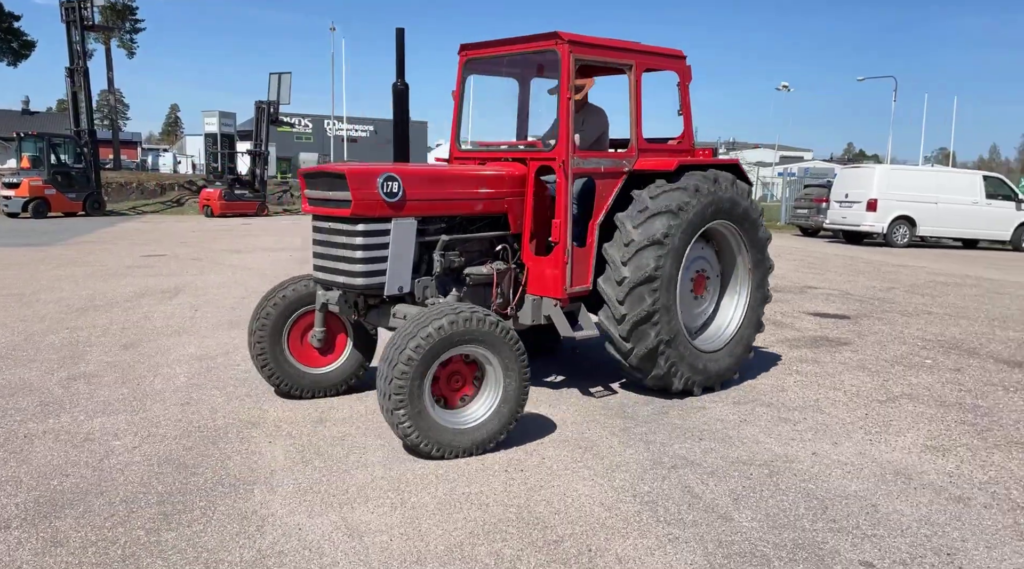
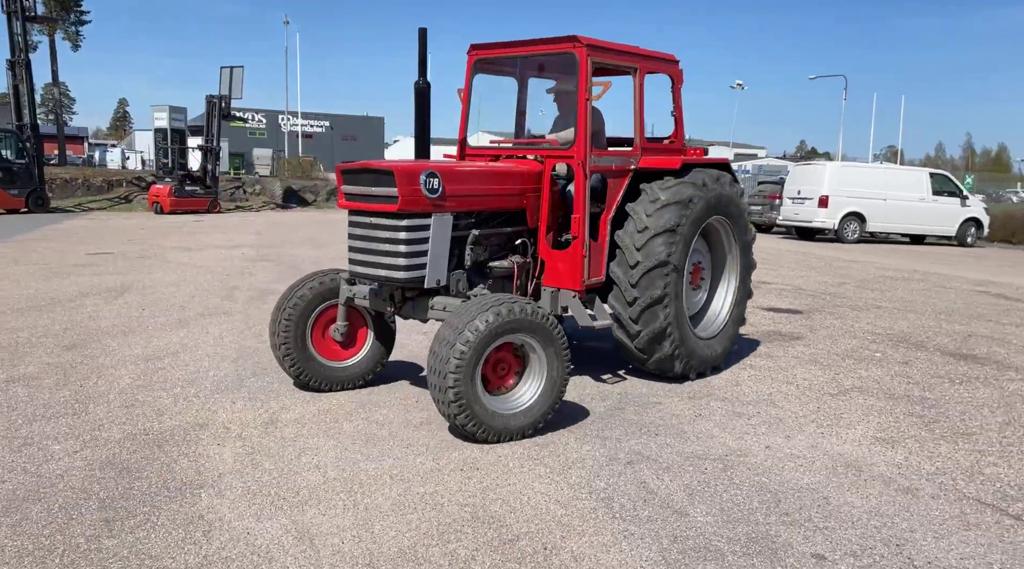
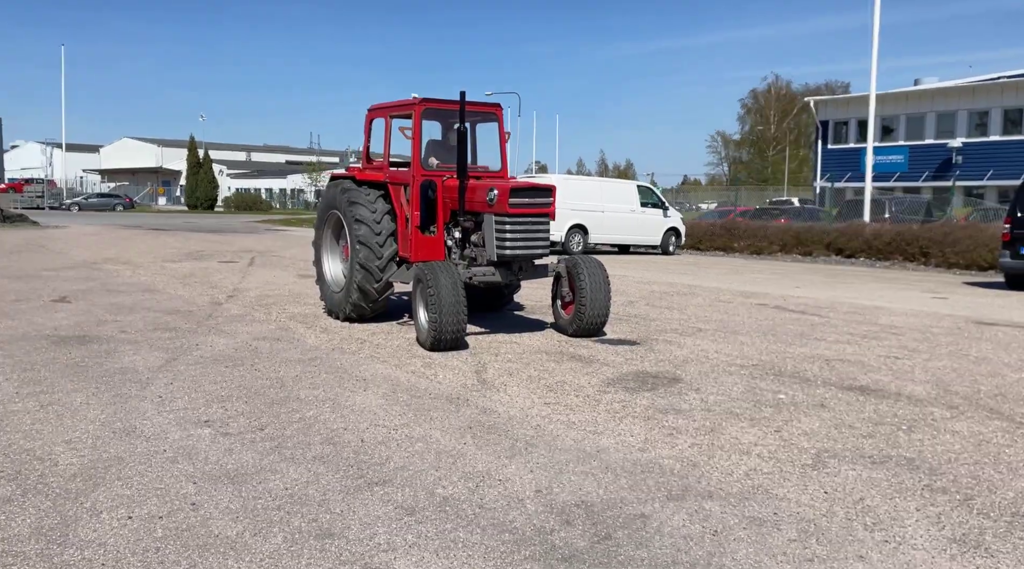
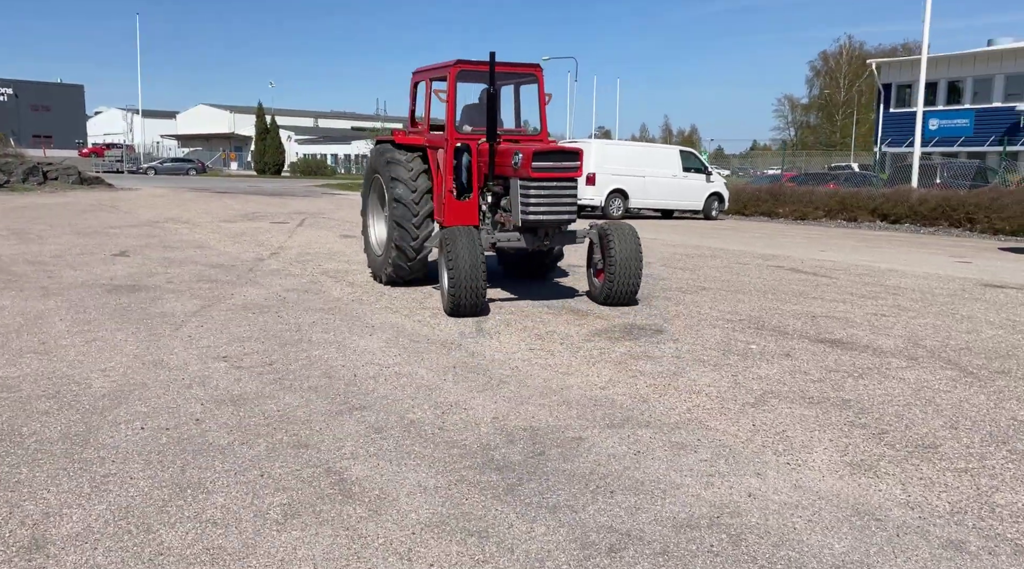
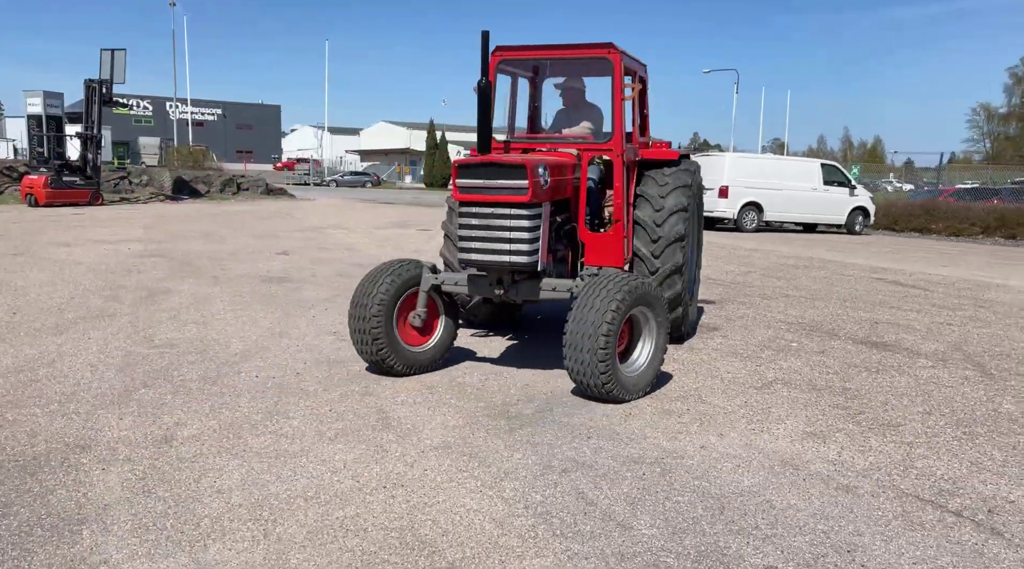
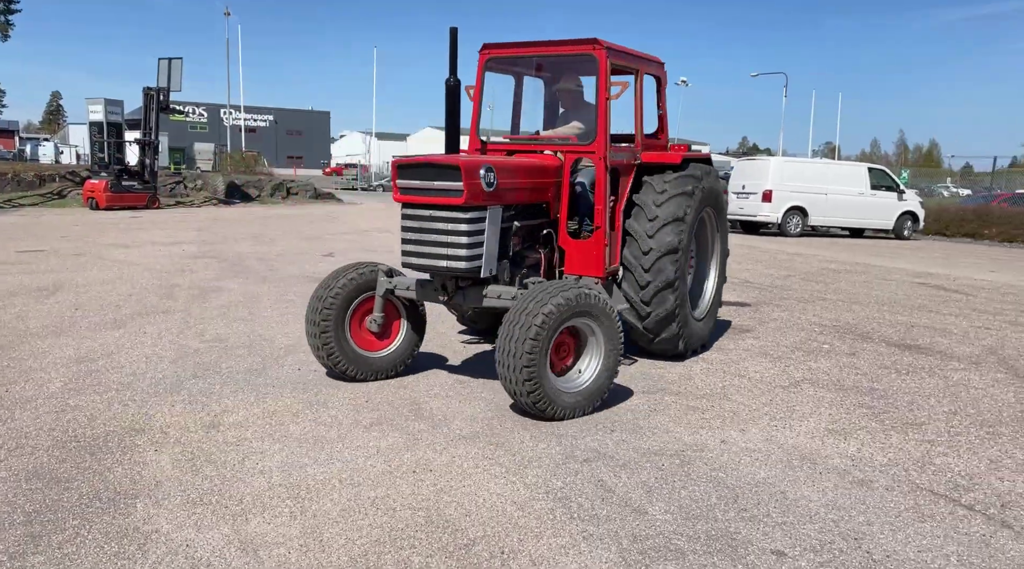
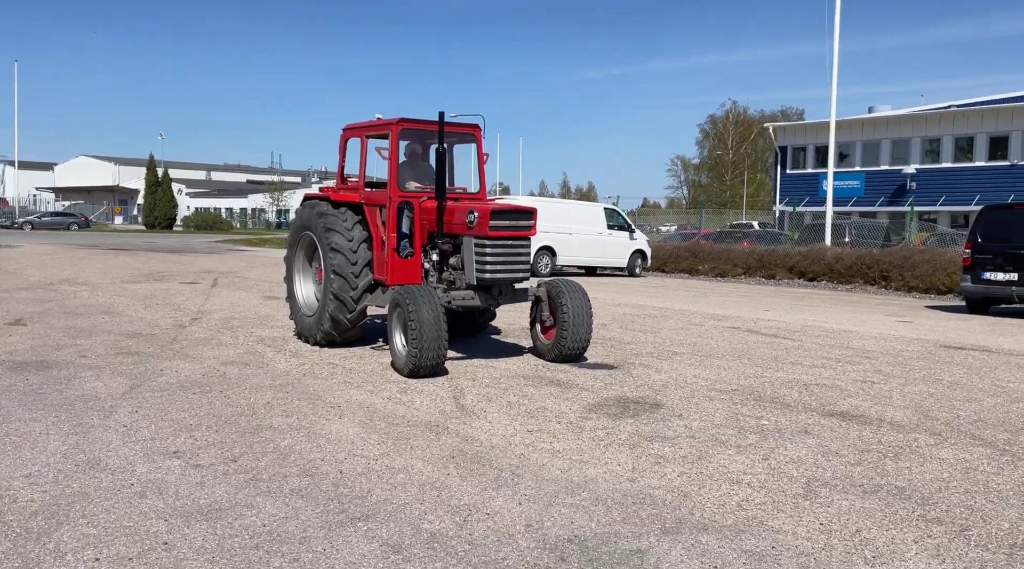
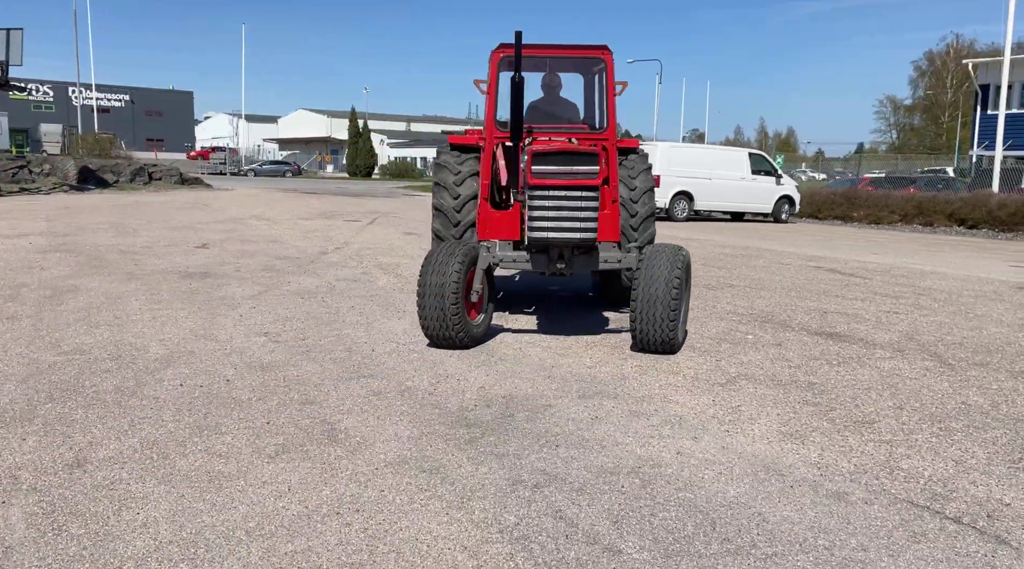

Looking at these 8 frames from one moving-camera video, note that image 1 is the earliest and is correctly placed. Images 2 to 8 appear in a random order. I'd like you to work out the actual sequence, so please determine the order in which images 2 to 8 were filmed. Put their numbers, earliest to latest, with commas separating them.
2, 6, 5, 8, 4, 3, 7
